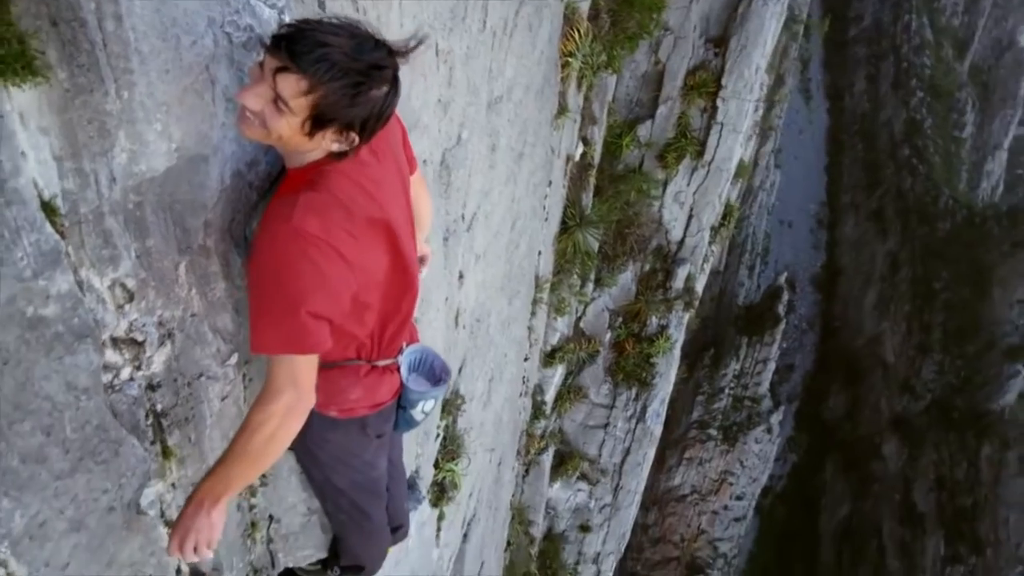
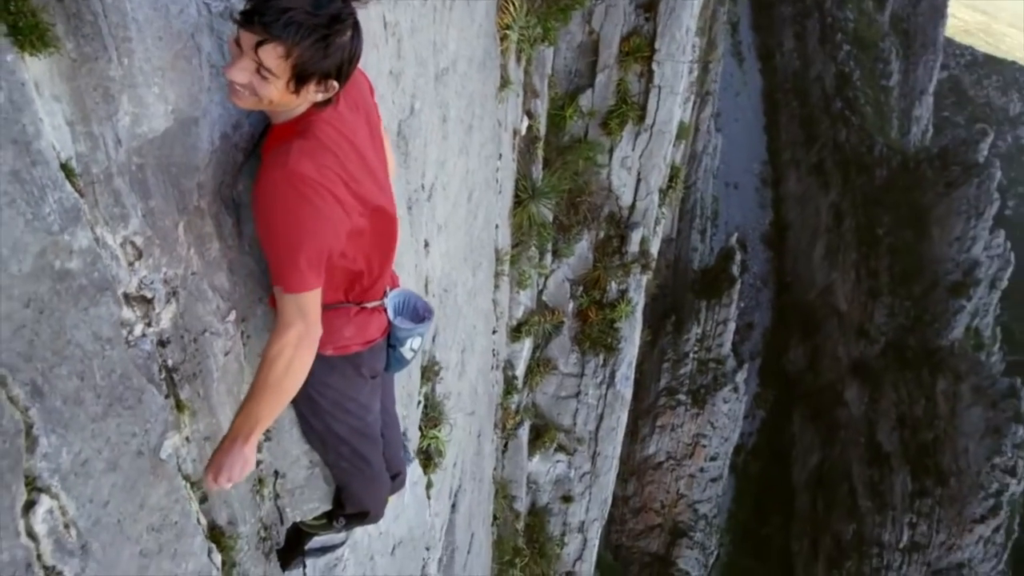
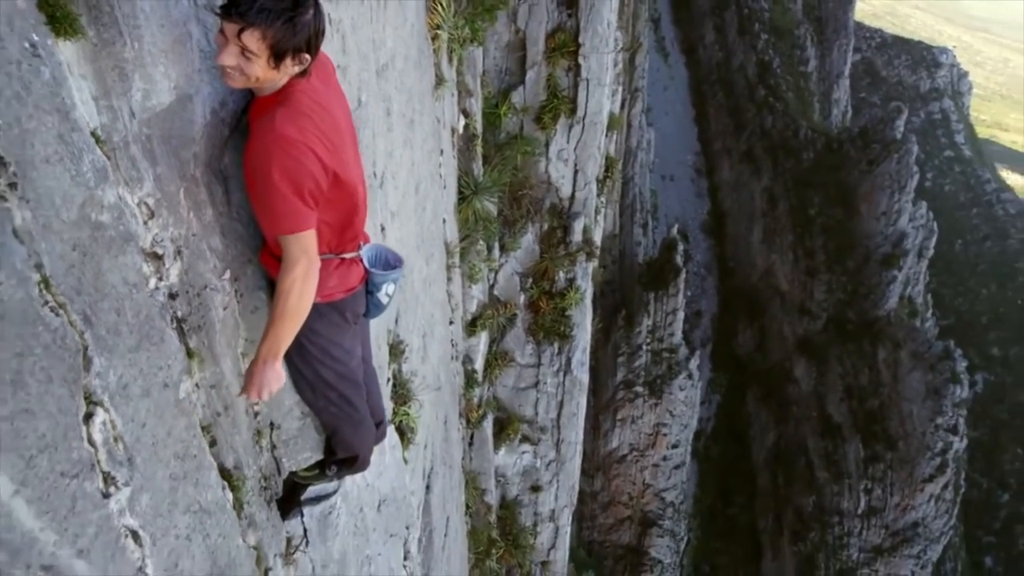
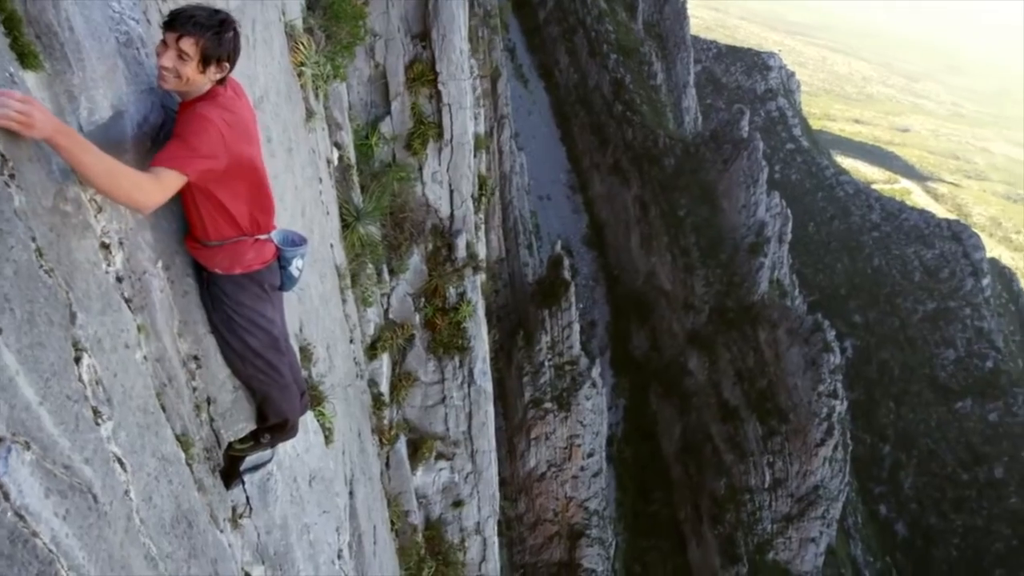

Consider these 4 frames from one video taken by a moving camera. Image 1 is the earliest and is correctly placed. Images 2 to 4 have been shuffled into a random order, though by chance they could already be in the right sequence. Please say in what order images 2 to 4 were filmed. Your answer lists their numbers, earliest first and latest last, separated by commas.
2, 3, 4
